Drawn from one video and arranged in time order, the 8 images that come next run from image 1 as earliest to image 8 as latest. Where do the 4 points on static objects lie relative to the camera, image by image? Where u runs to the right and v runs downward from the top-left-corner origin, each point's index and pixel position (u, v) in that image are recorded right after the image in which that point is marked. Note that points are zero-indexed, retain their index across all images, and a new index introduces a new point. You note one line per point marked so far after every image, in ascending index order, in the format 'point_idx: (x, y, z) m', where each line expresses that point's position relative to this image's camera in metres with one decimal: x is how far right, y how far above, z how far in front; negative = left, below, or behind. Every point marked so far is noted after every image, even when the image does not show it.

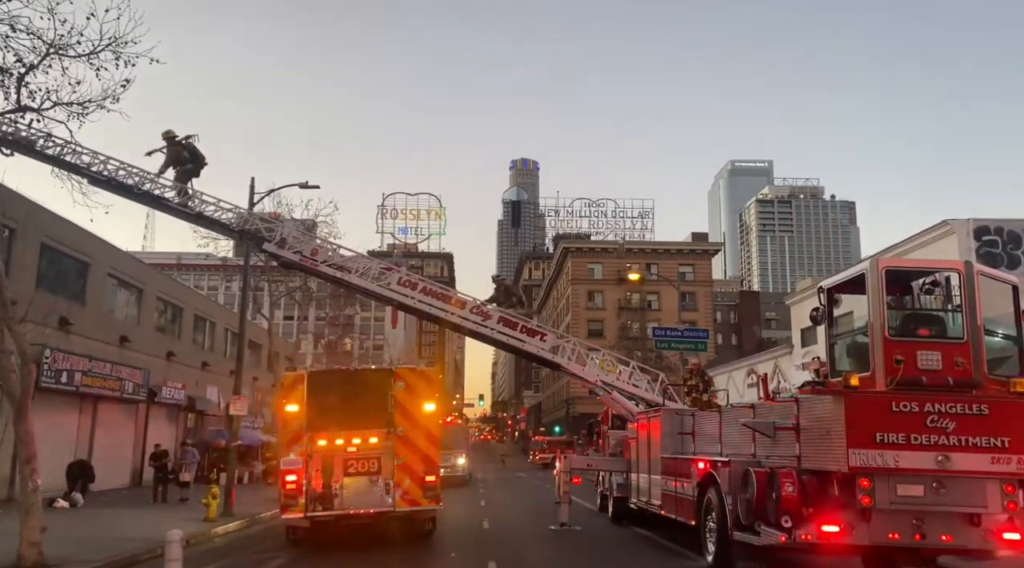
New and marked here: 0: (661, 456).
0: (+2.7, -3.1, +15.6) m
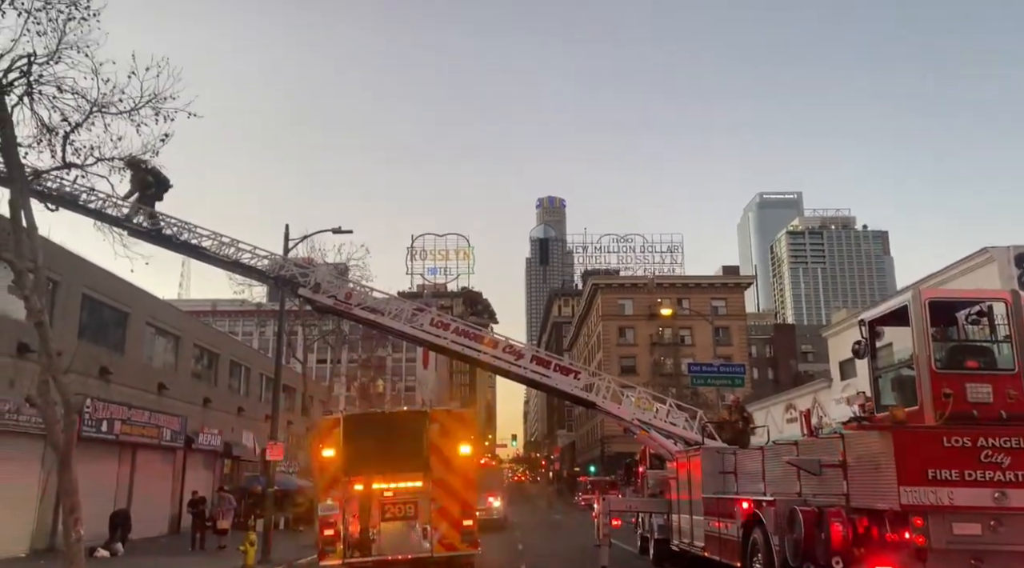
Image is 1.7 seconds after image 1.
0: (+3.4, -3.8, +15.3) m
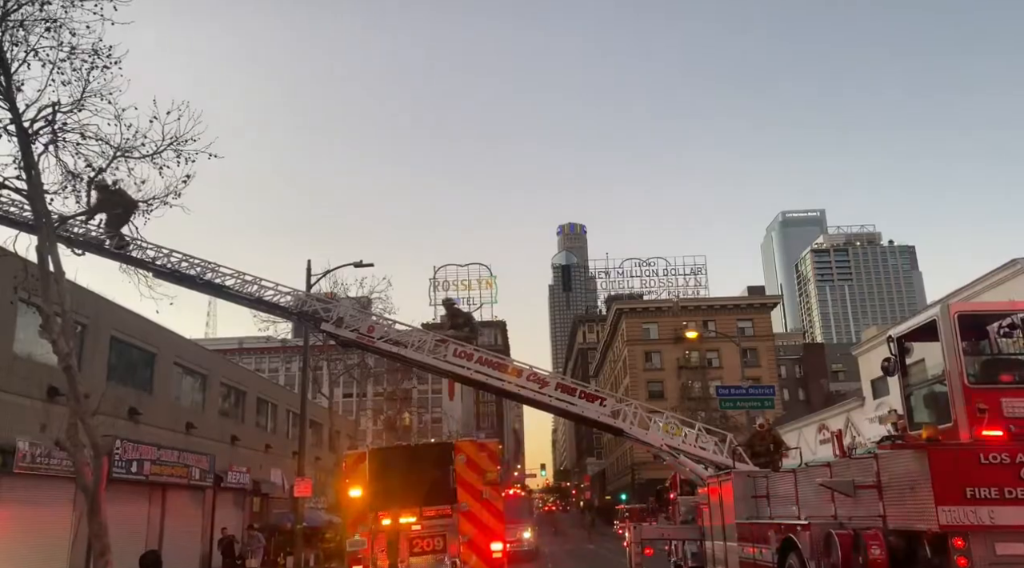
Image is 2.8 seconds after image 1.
0: (+3.9, -4.2, +15.1) m
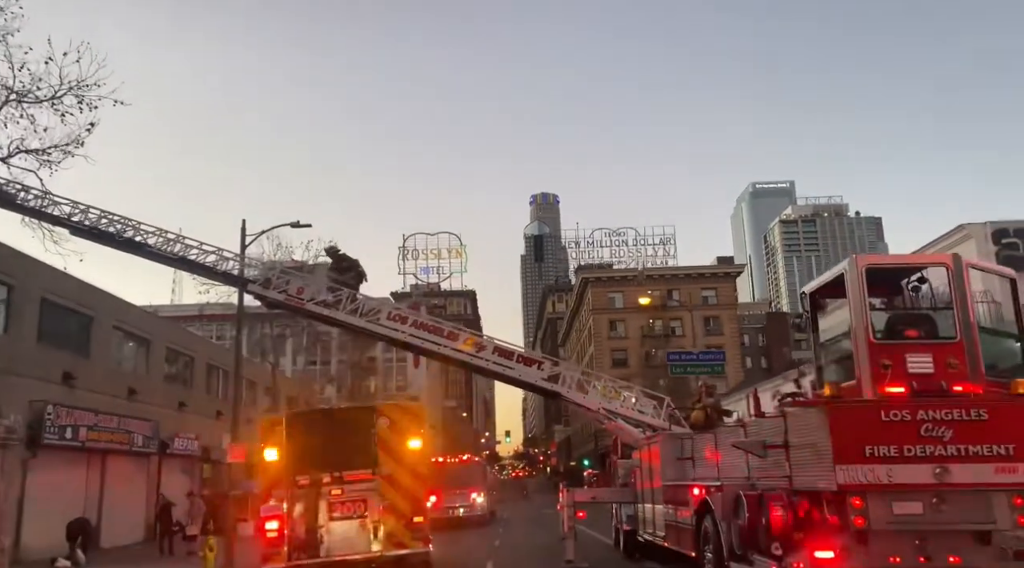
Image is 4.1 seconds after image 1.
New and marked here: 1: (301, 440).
0: (+2.6, -3.5, +14.8) m
1: (-3.6, -2.7, +14.5) m
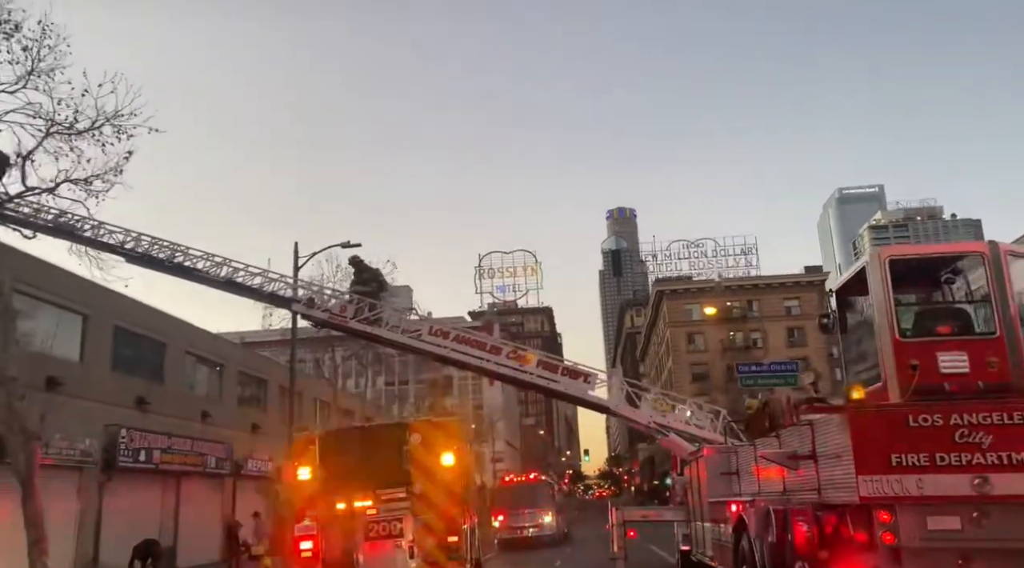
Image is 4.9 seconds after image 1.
0: (+3.2, -3.6, +14.1) m
1: (-3.0, -3.0, +14.4) m
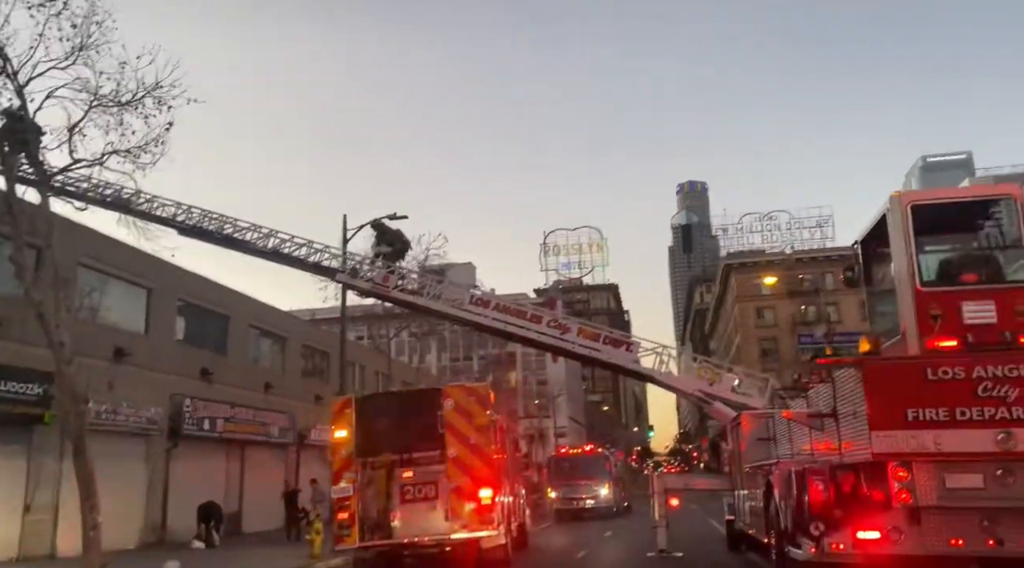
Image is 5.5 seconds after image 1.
0: (+3.8, -2.9, +13.7) m
1: (-2.4, -2.4, +14.5) m
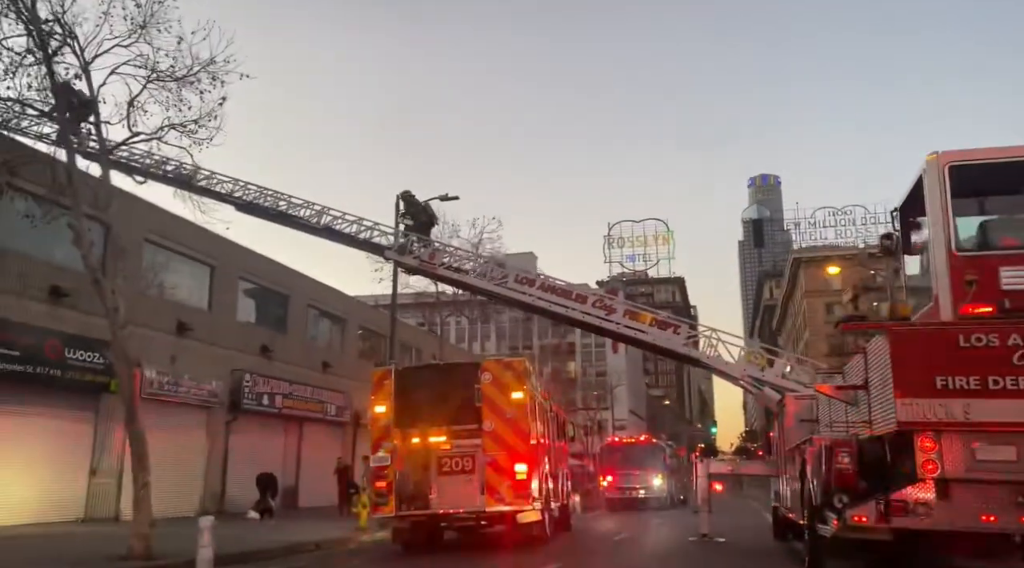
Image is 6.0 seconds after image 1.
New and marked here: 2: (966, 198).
0: (+4.4, -2.6, +13.3) m
1: (-1.7, -1.9, +14.6) m
2: (+3.8, +0.7, +7.2) m
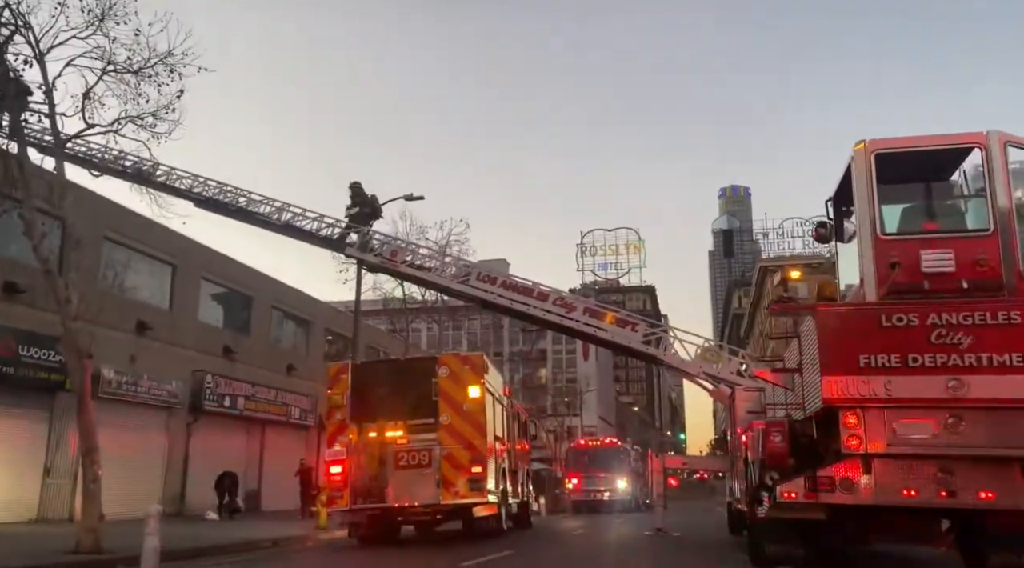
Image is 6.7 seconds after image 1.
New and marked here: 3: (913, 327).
0: (+3.6, -2.5, +13.6) m
1: (-2.5, -1.8, +14.7) m
2: (+3.3, +0.9, +7.5) m
3: (+3.2, -0.3, +6.8) m
